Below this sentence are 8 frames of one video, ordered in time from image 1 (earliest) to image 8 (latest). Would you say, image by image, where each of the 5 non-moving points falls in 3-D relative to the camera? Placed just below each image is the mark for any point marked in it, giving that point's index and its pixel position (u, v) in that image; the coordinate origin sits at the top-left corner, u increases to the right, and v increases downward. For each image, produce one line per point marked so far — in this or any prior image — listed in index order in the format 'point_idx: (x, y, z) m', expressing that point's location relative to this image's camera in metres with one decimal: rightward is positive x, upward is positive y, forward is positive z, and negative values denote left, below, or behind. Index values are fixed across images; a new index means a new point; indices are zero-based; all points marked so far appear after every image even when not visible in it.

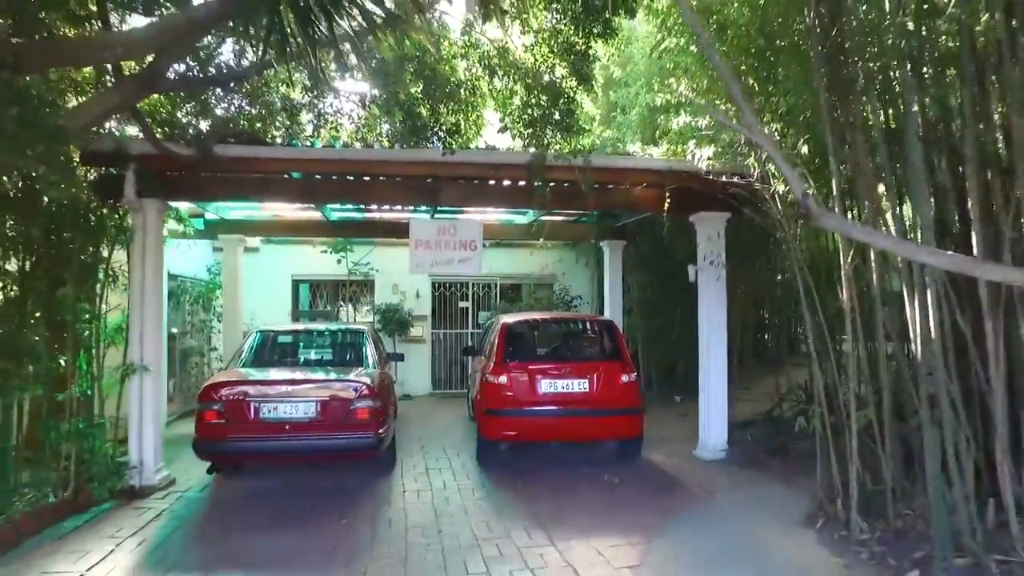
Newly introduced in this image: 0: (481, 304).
0: (-0.5, -0.2, +11.2) m
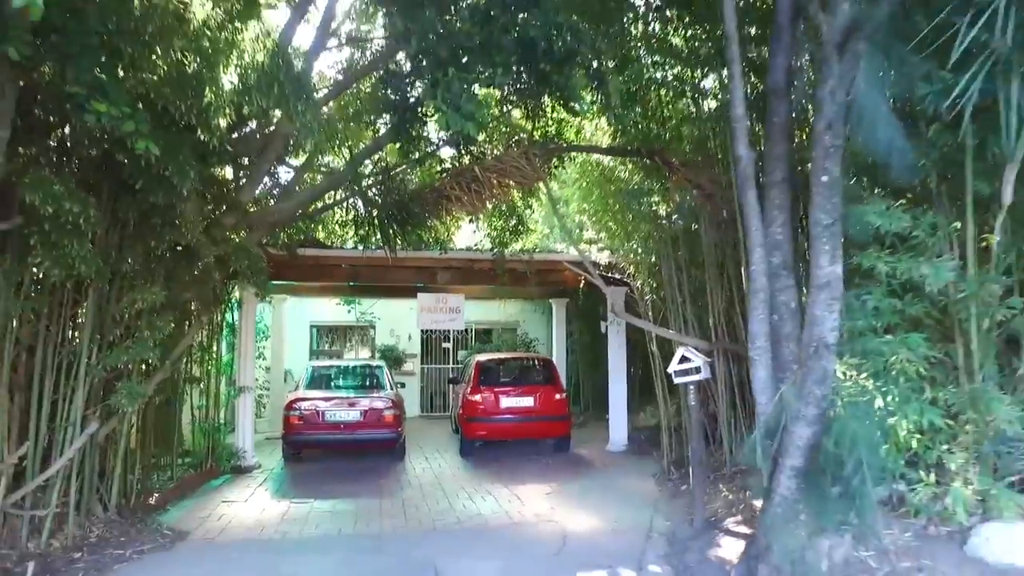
0: (-1.1, -1.2, +14.4) m
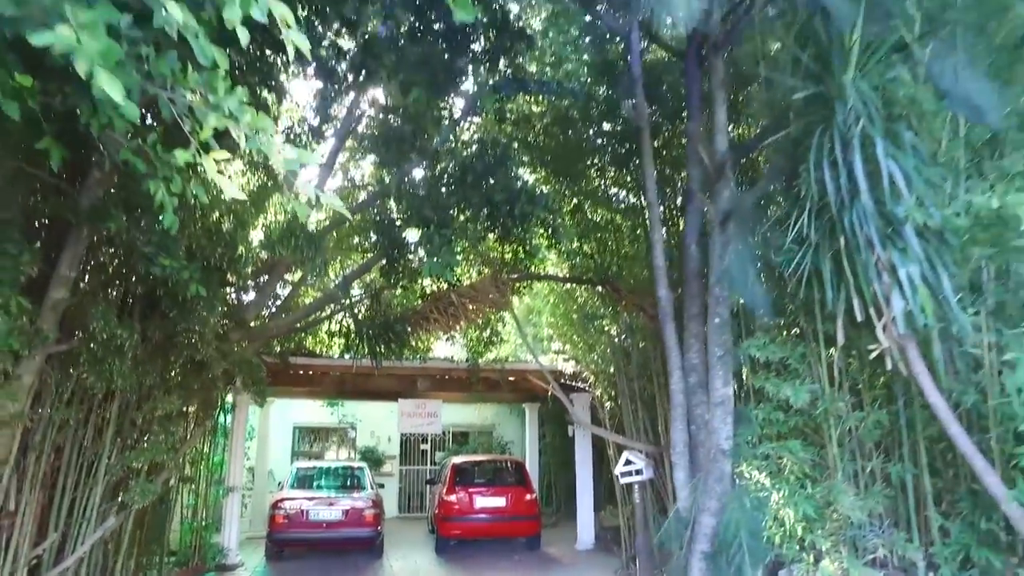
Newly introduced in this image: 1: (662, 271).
0: (-1.6, -3.4, +14.9) m
1: (+1.0, +0.1, +4.4) m
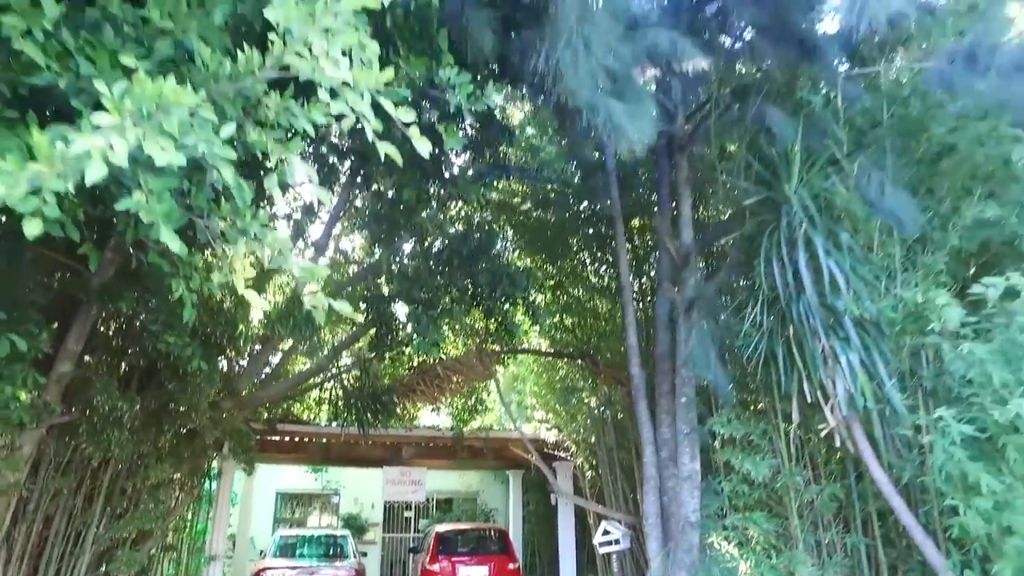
0: (-1.9, -4.8, +14.8) m
1: (+0.8, -0.4, +4.7) m
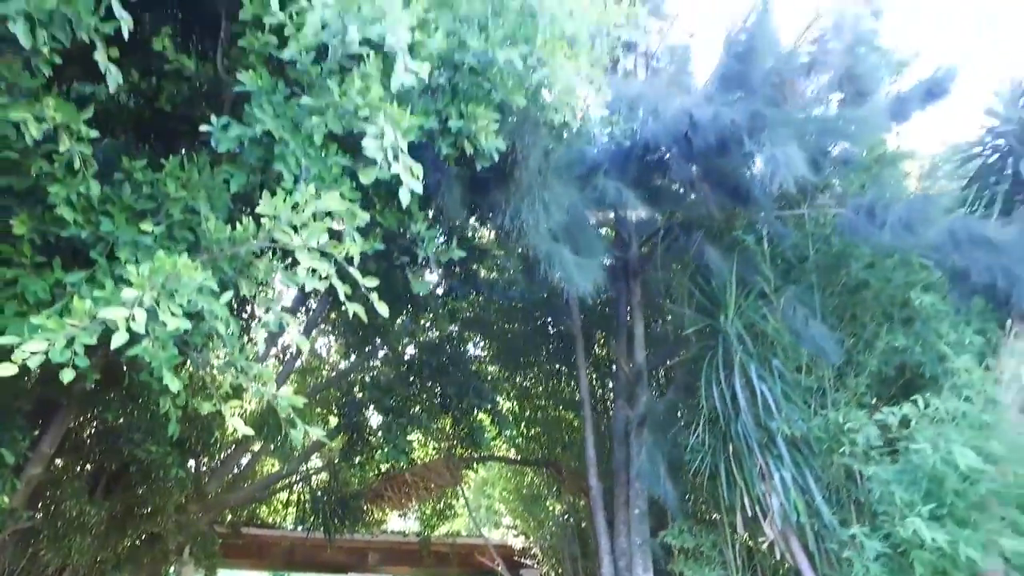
0: (-2.6, -6.9, +14.3) m
1: (+0.6, -1.2, +5.0) m
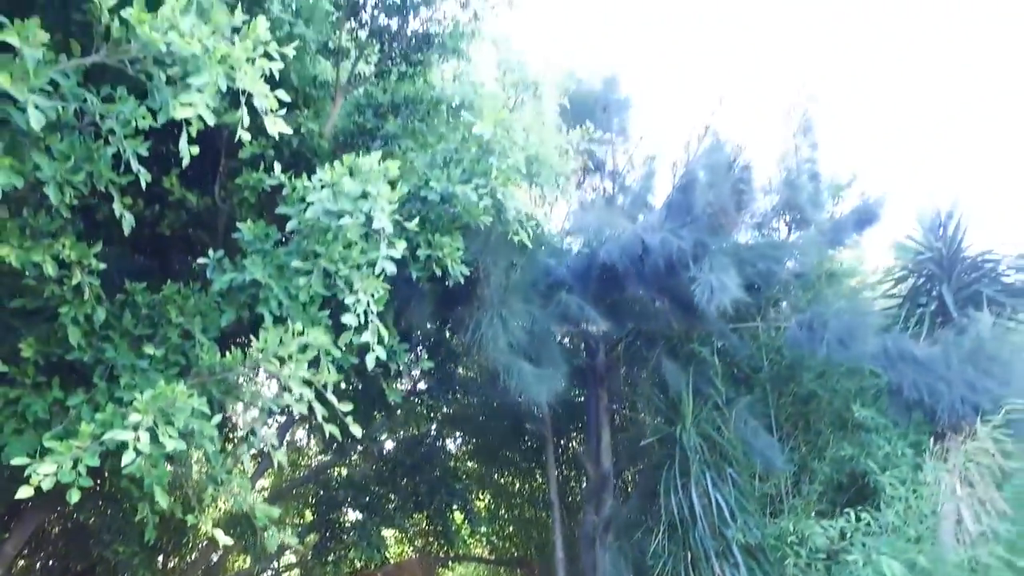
0: (-3.0, -8.7, +13.5) m
1: (+0.4, -2.0, +5.0) m
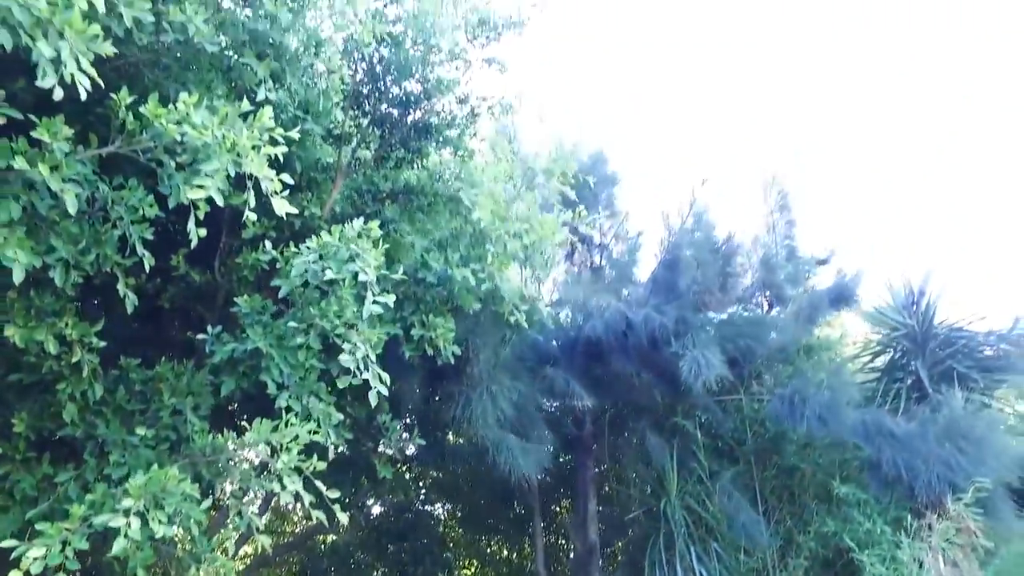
0: (-3.3, -9.9, +12.8) m
1: (+0.3, -2.5, +4.9) m
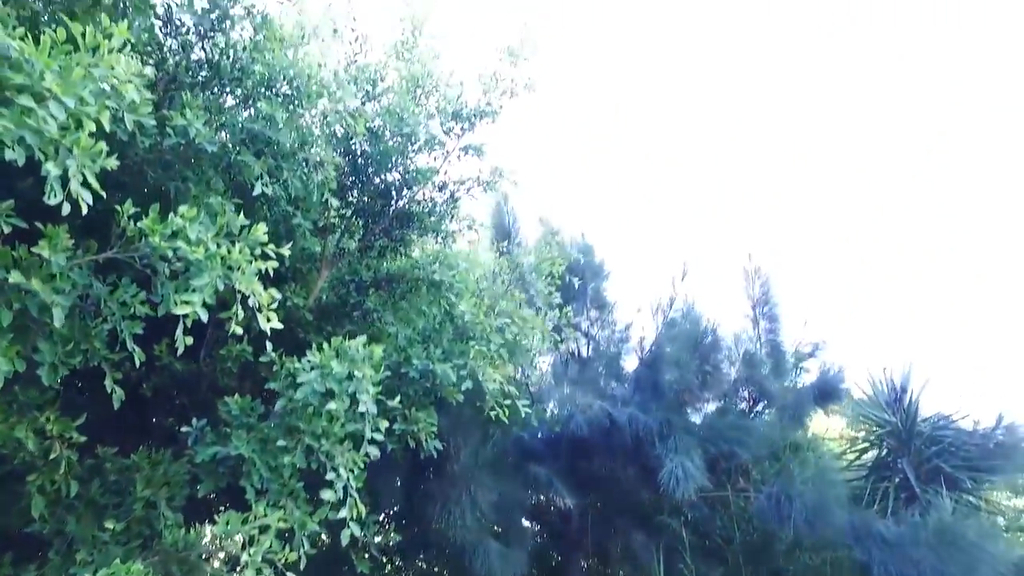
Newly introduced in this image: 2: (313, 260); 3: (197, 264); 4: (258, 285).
0: (-3.6, -11.3, +11.6) m
1: (+0.2, -3.1, +4.6) m
2: (-0.9, +0.1, +3.2) m
3: (-1.0, +0.1, +2.2) m
4: (-0.9, +0.1, +2.3) m
